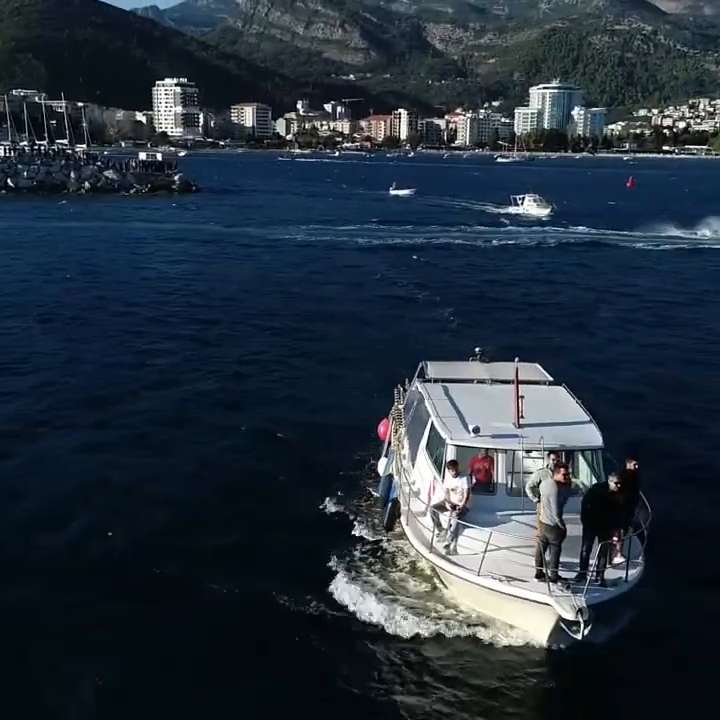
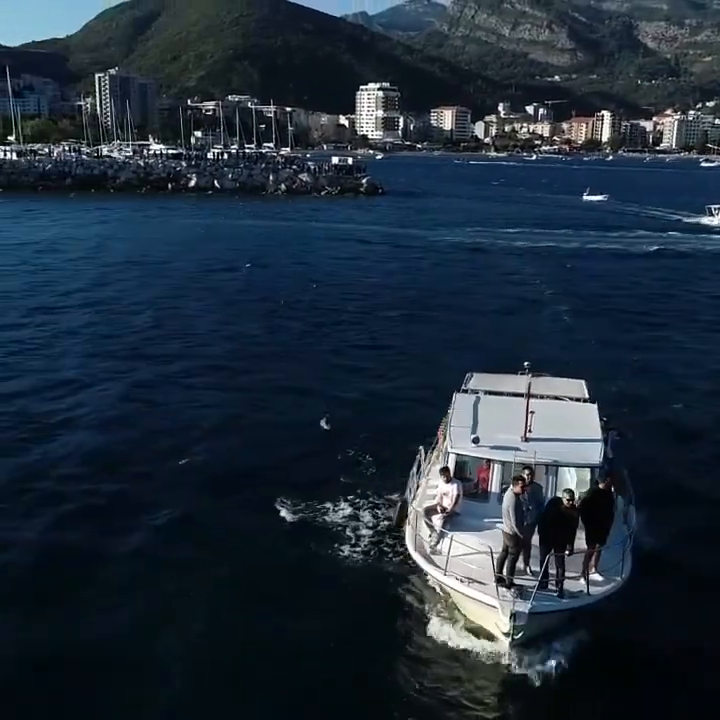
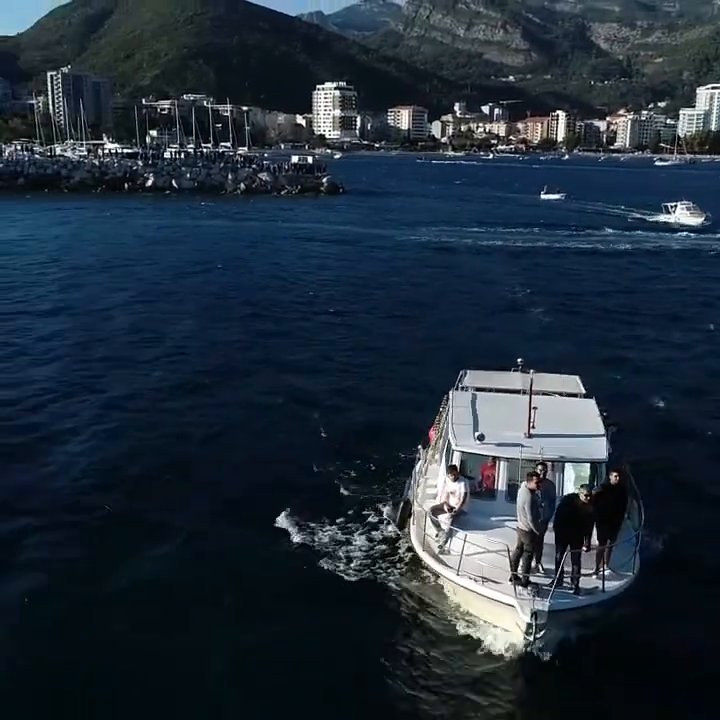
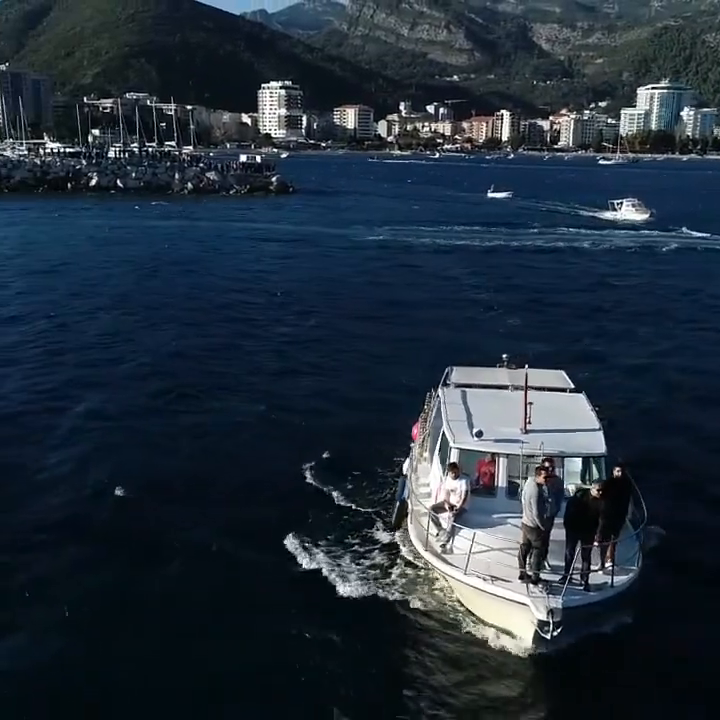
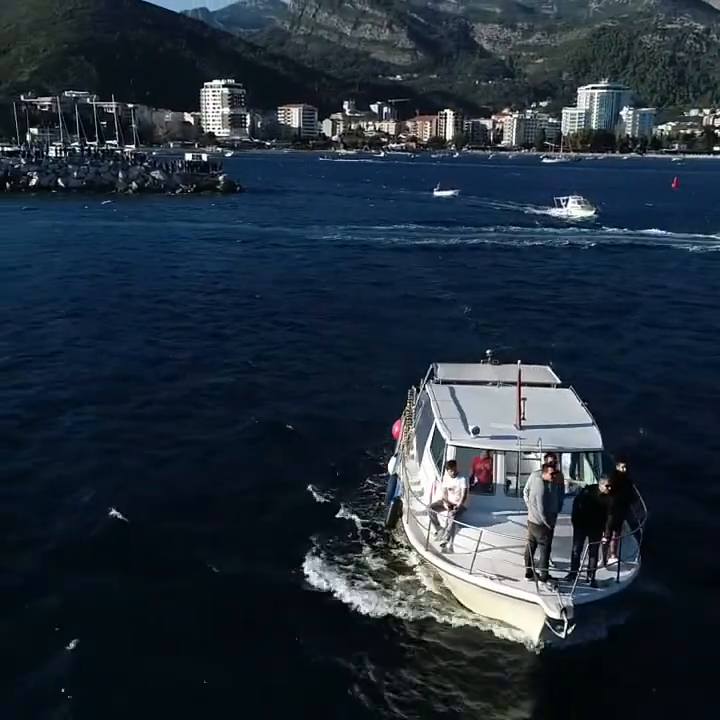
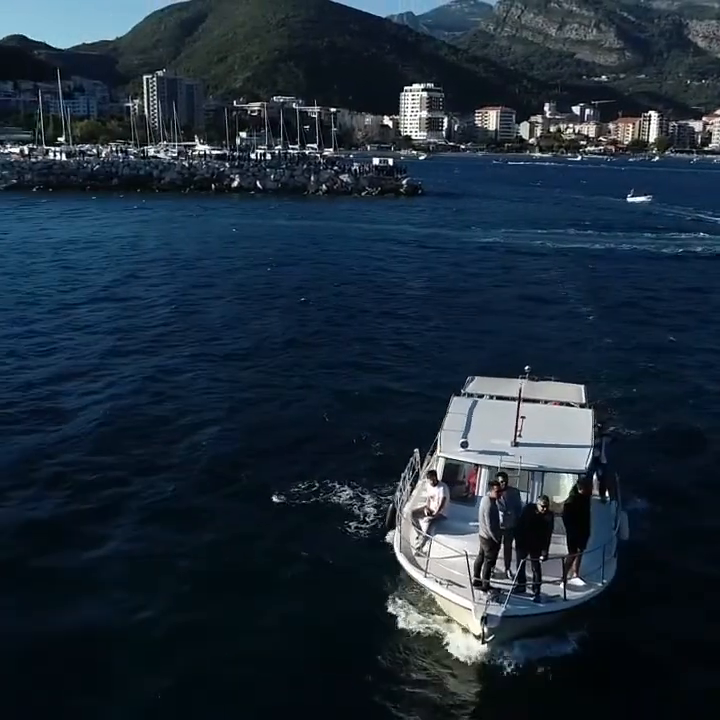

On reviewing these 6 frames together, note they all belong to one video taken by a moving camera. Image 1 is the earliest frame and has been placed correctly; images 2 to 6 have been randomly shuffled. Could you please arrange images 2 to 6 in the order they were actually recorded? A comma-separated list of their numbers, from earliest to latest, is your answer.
5, 4, 3, 2, 6
